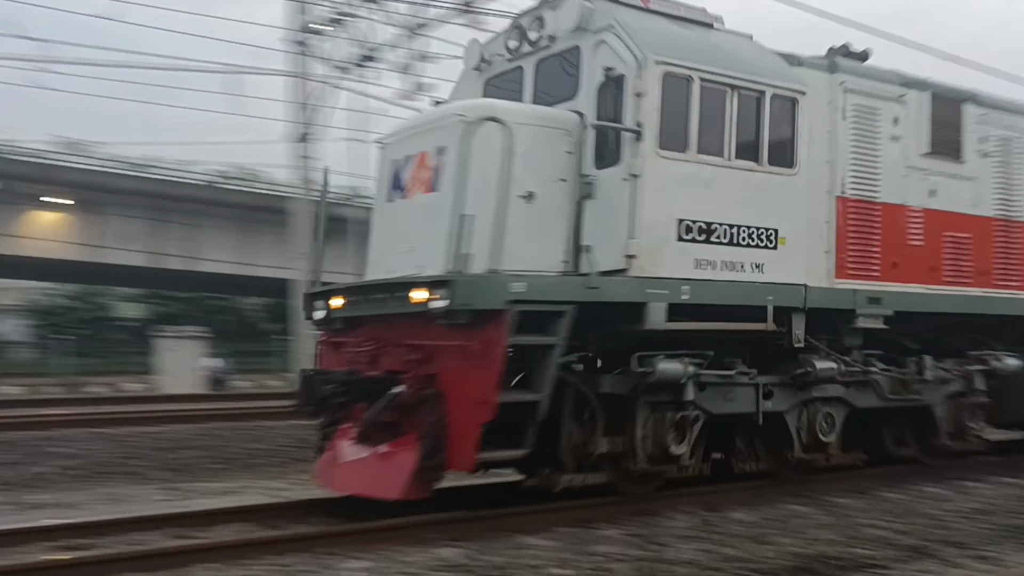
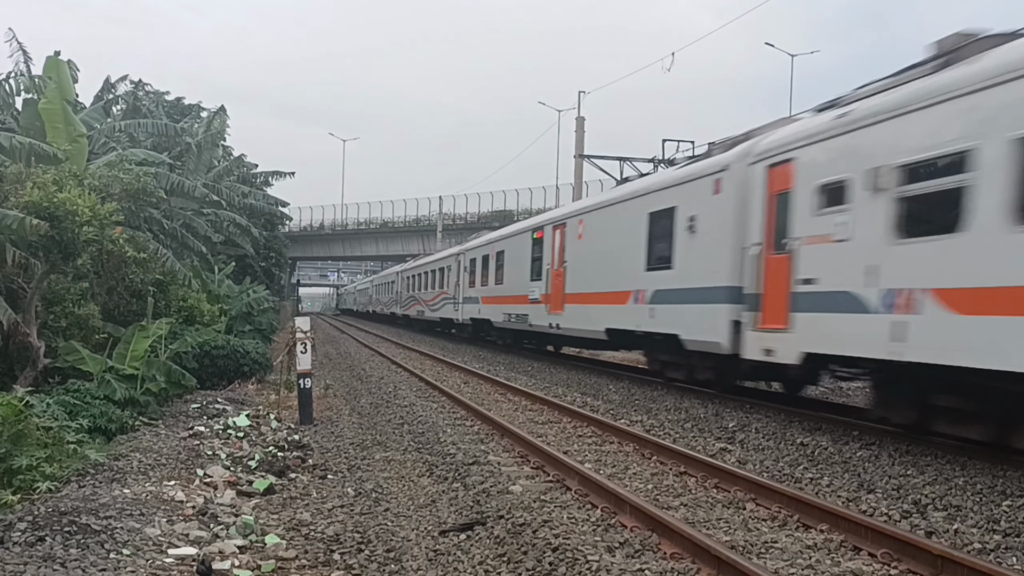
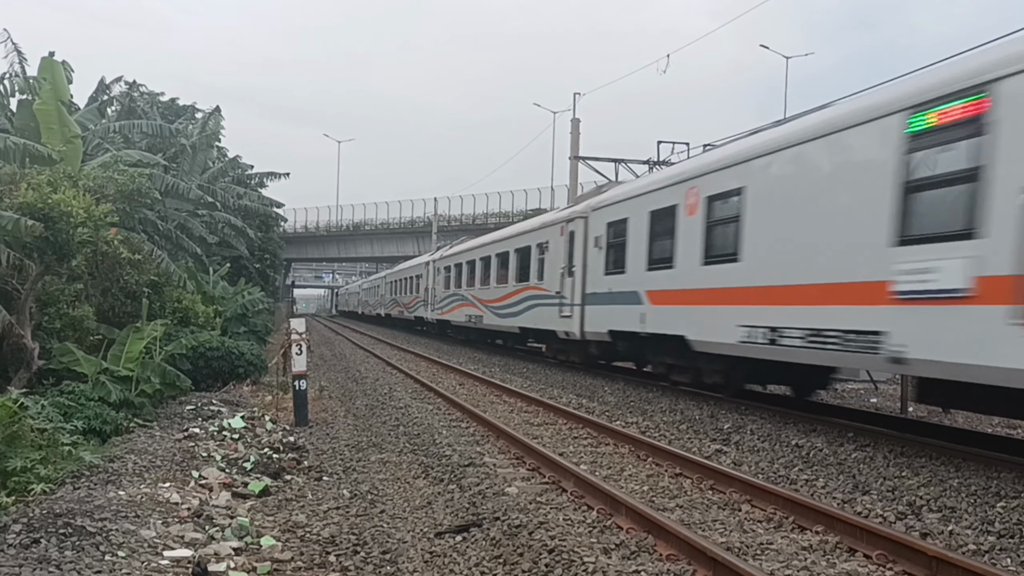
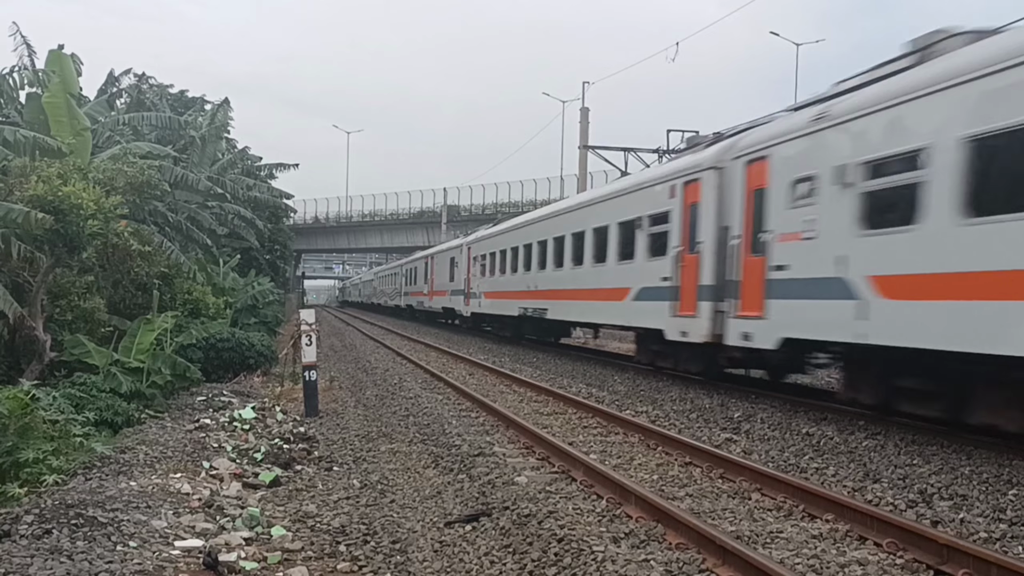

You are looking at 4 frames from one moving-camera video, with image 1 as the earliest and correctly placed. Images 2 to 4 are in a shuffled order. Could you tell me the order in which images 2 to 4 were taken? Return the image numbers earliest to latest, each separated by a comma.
3, 2, 4
